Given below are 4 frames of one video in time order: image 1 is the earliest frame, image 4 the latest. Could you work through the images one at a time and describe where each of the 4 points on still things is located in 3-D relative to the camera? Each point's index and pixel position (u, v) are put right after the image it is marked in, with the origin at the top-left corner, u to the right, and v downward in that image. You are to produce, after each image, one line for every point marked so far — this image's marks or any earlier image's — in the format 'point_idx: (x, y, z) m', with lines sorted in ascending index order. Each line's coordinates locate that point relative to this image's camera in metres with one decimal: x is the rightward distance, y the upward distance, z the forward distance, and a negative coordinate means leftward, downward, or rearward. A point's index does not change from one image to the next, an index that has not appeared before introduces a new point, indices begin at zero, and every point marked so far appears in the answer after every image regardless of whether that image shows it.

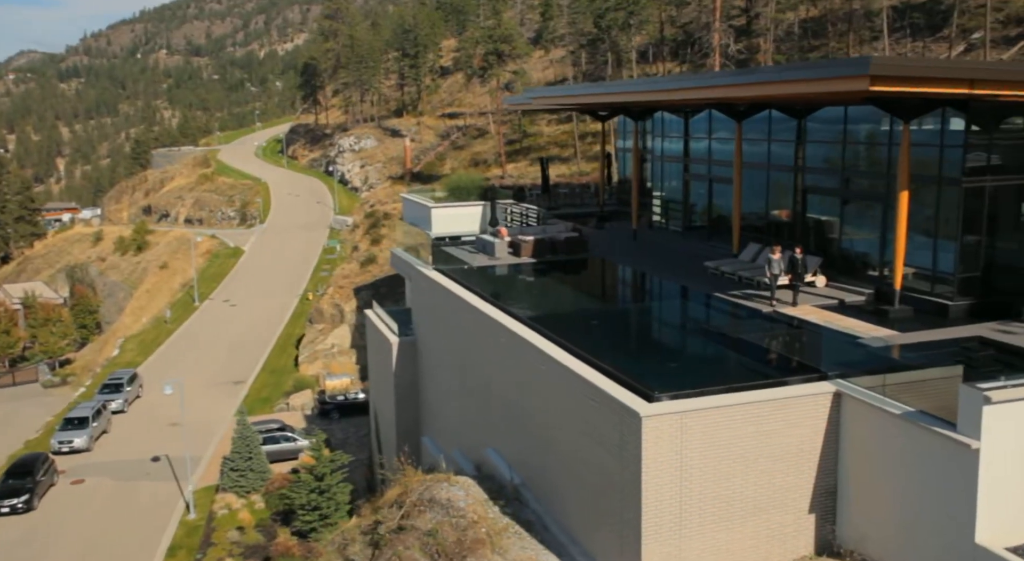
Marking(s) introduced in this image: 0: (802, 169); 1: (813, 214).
0: (+6.1, +2.3, +19.4) m
1: (+6.2, +1.4, +19.3) m
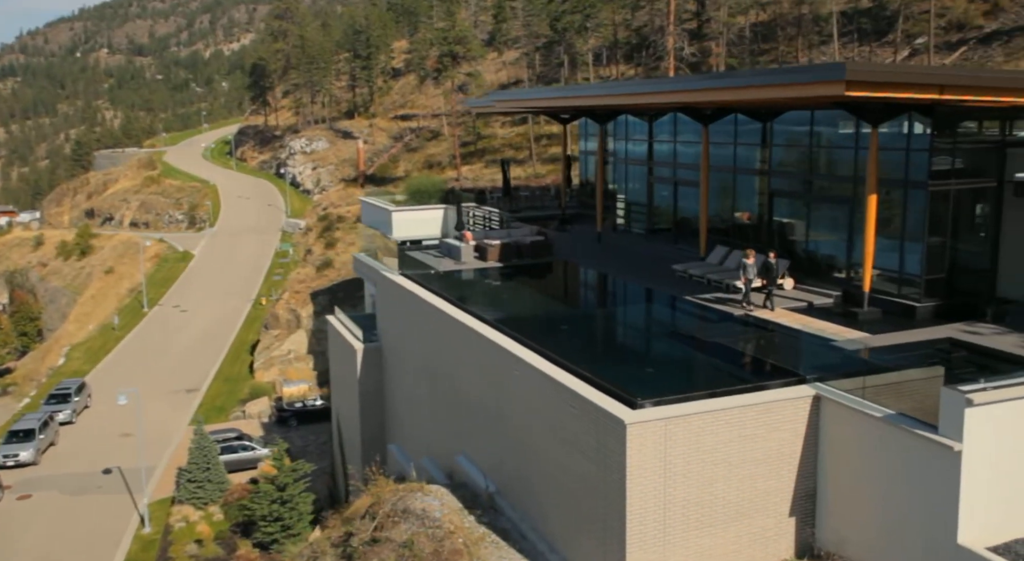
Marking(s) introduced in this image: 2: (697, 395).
0: (+5.4, +2.2, +19.5) m
1: (+5.6, +1.3, +19.5) m
2: (+2.5, -1.5, +12.4) m
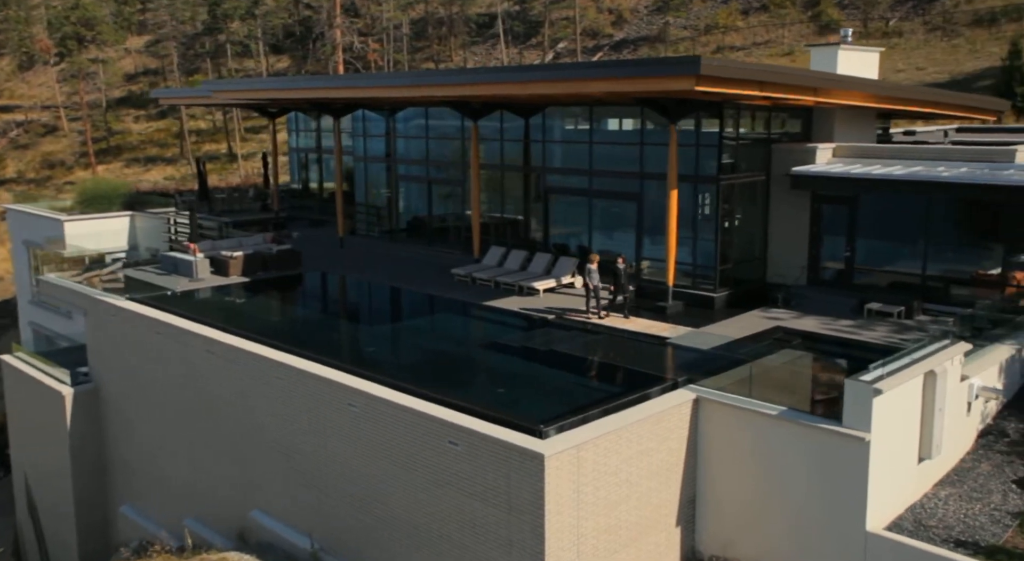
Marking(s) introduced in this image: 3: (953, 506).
0: (+0.5, +2.3, +19.0) m
1: (+0.7, +1.3, +19.0) m
2: (+1.0, -1.6, +11.4) m
3: (+5.6, -2.8, +11.8) m
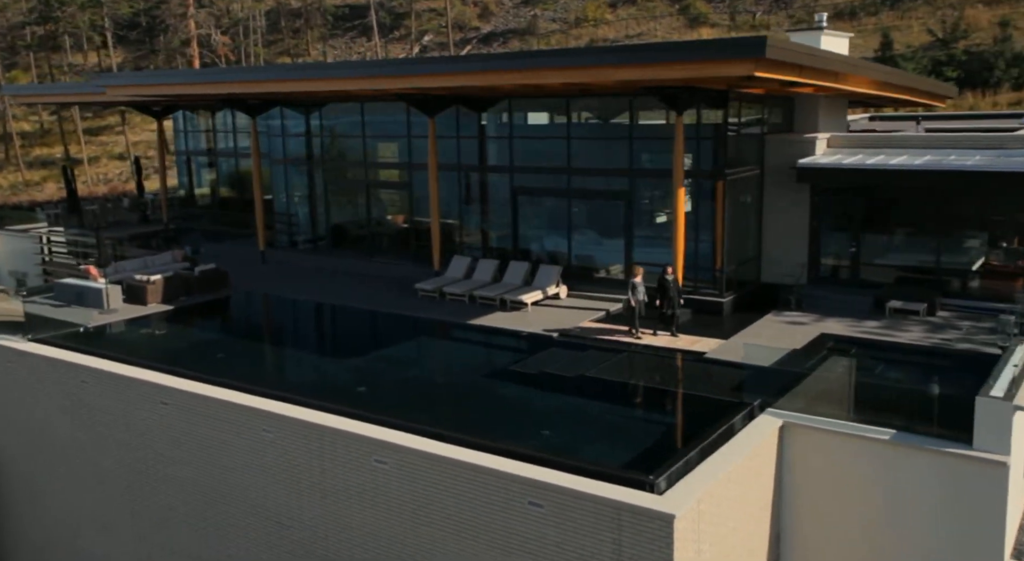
0: (-0.2, +2.0, +17.0) m
1: (0.0, +1.1, +17.1) m
2: (+1.8, -1.8, +9.6) m
3: (+6.3, -2.8, +10.8) m
